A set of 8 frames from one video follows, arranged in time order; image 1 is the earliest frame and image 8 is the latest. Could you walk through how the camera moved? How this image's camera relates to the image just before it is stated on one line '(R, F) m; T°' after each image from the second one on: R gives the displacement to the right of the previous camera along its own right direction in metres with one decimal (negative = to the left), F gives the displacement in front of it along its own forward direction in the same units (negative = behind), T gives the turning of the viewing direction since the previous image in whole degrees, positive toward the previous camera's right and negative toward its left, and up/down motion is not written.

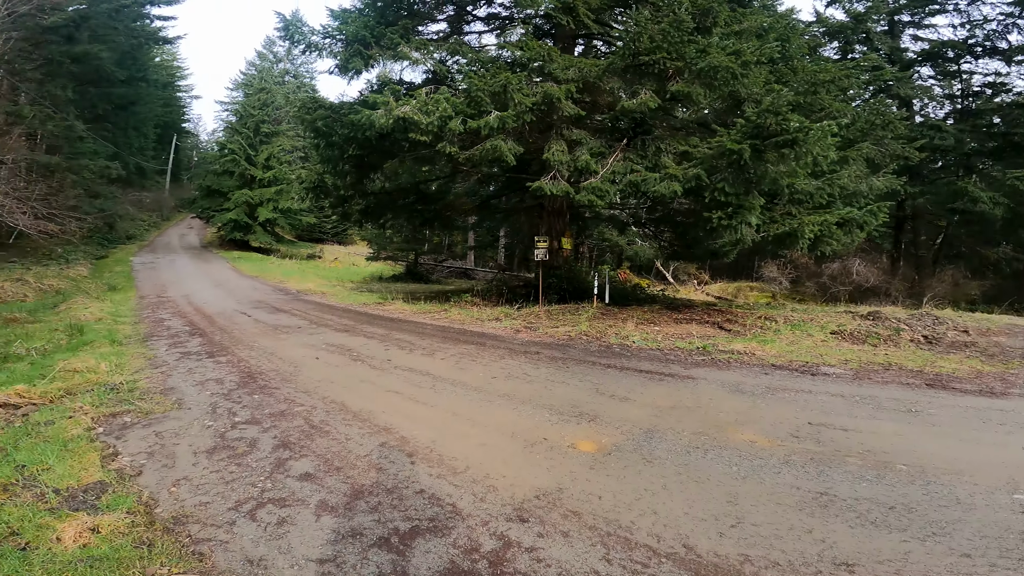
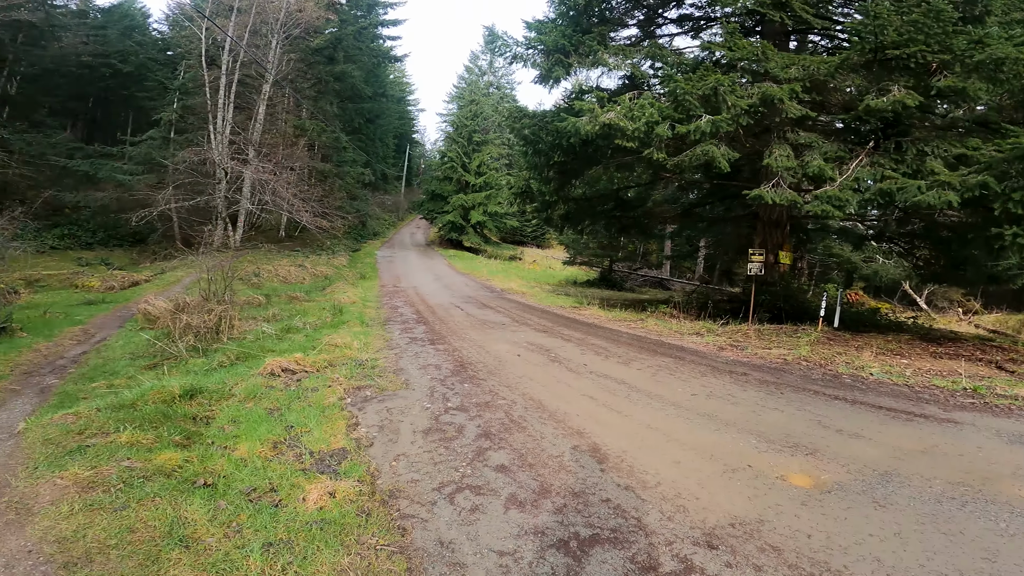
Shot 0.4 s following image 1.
(-0.5, 0.0) m; -18°
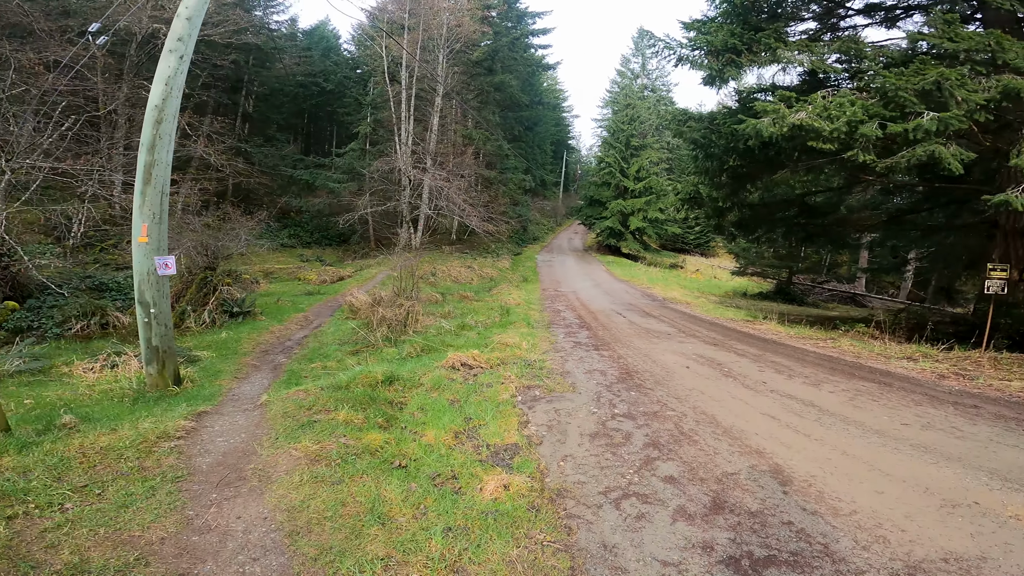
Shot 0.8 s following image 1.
(-0.4, -0.1) m; -15°
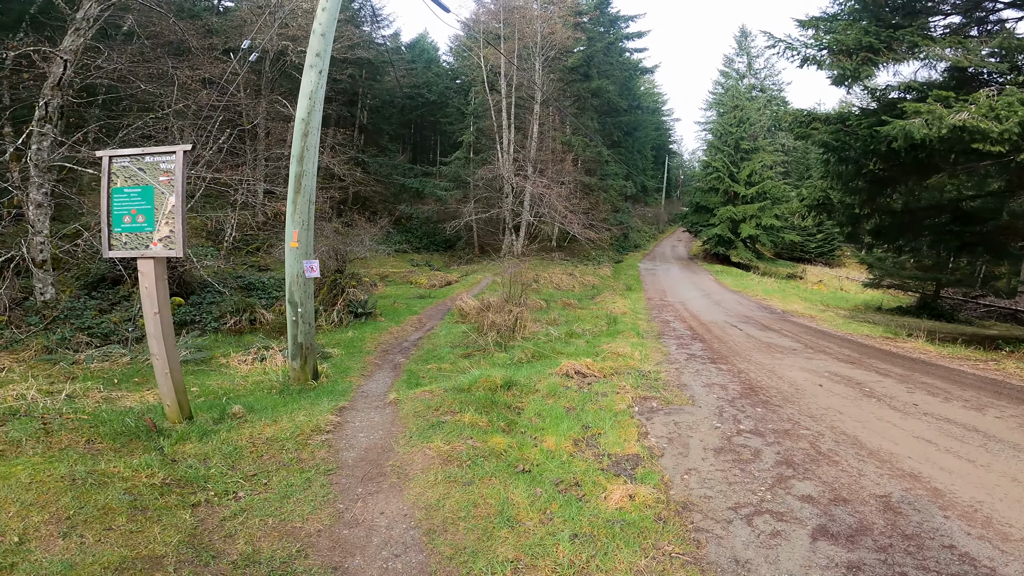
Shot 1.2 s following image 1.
(-0.3, 0.0) m; -10°
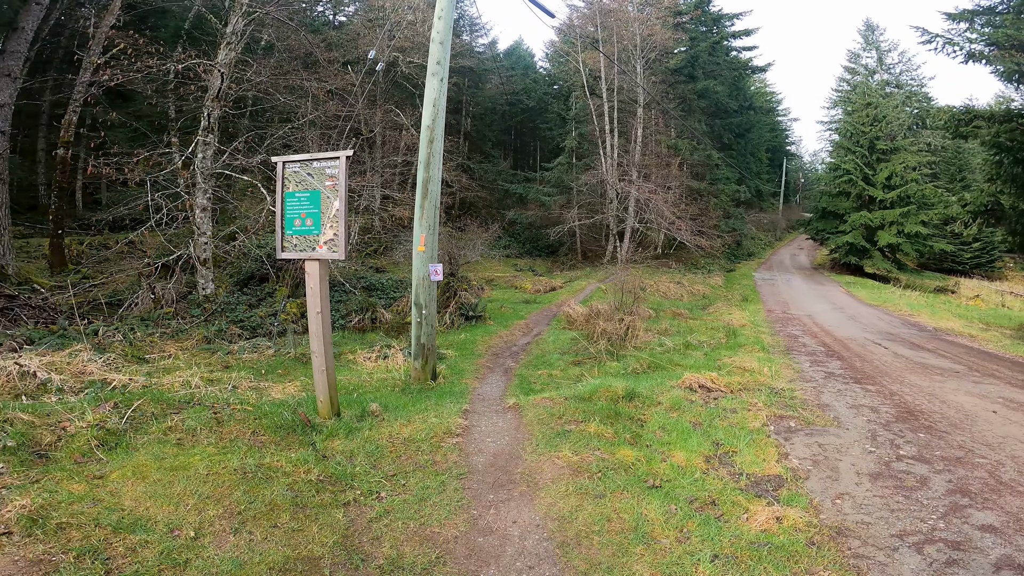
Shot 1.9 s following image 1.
(-0.3, +0.1) m; -10°
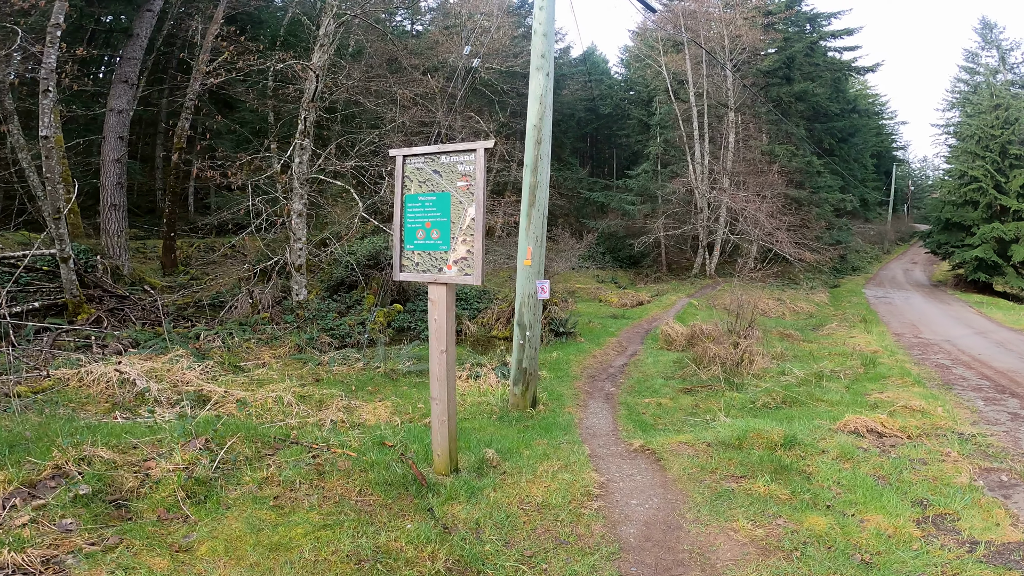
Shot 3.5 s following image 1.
(-0.5, +0.7) m; -7°
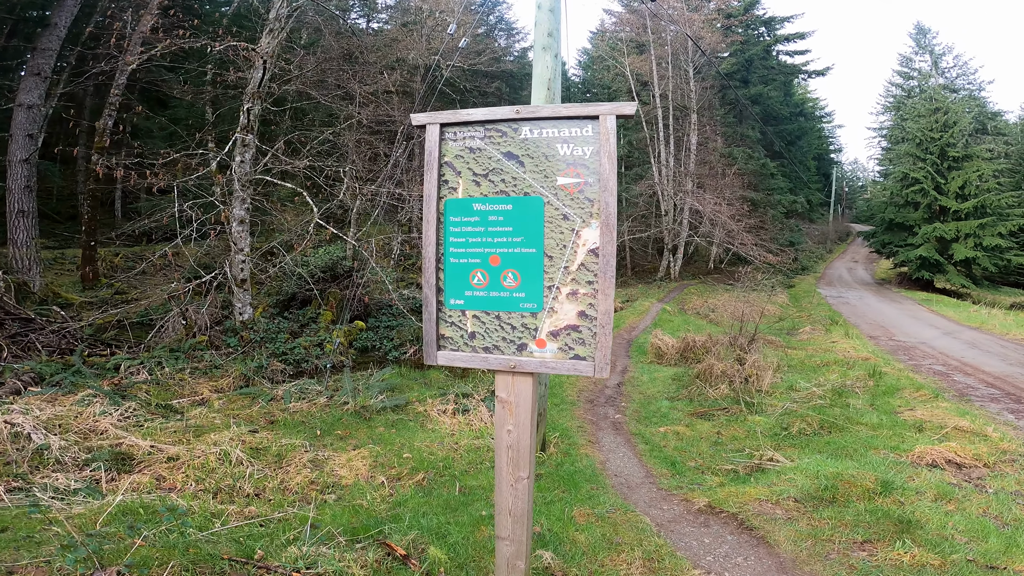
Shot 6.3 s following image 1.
(-0.5, +1.1) m; +6°
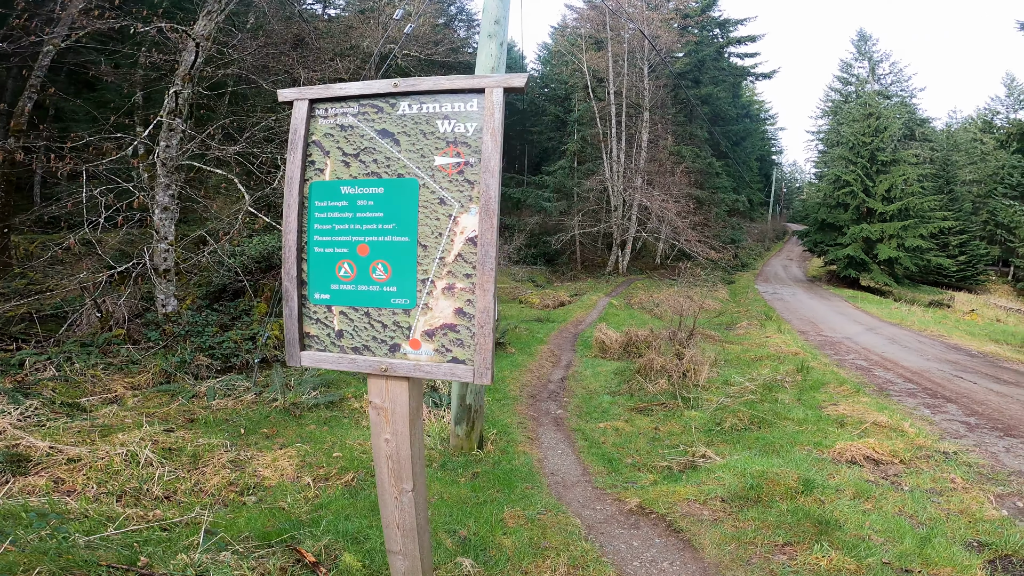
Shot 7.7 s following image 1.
(+0.1, +0.1) m; +5°
